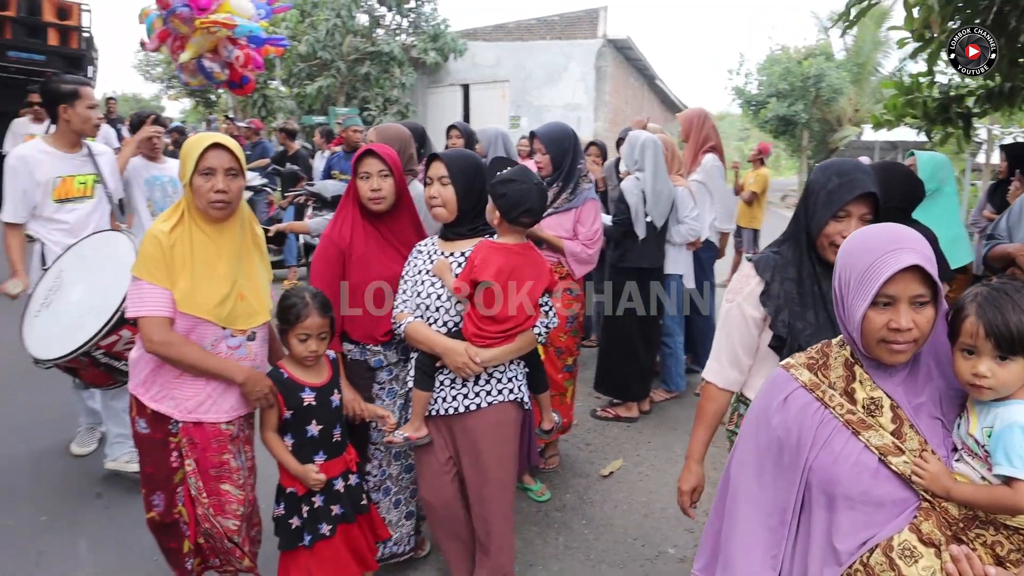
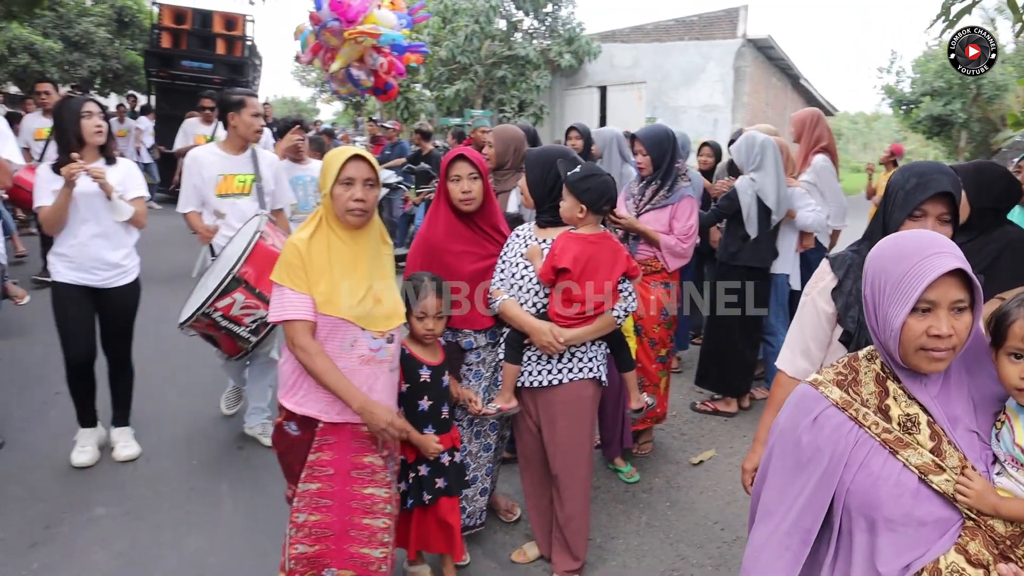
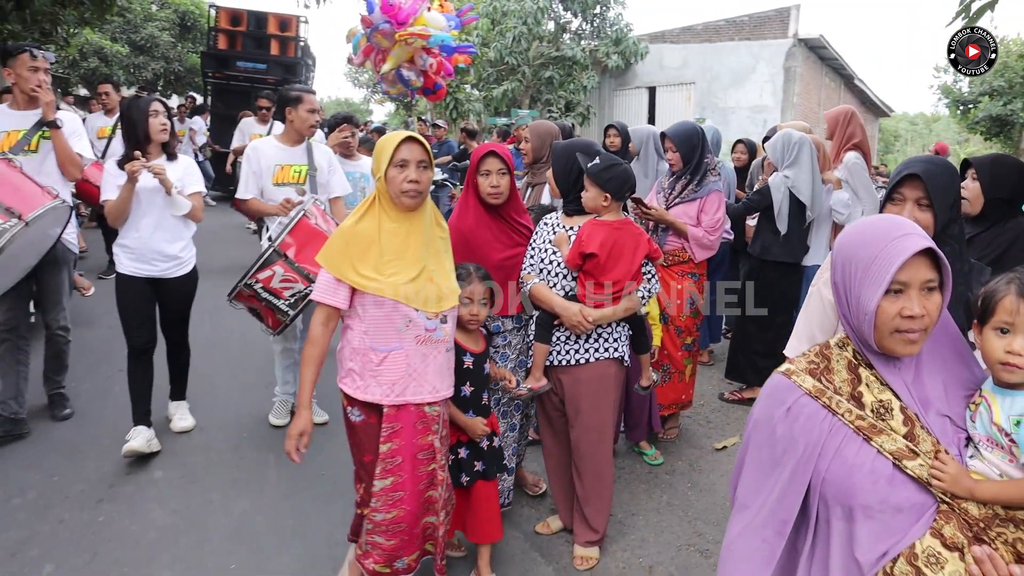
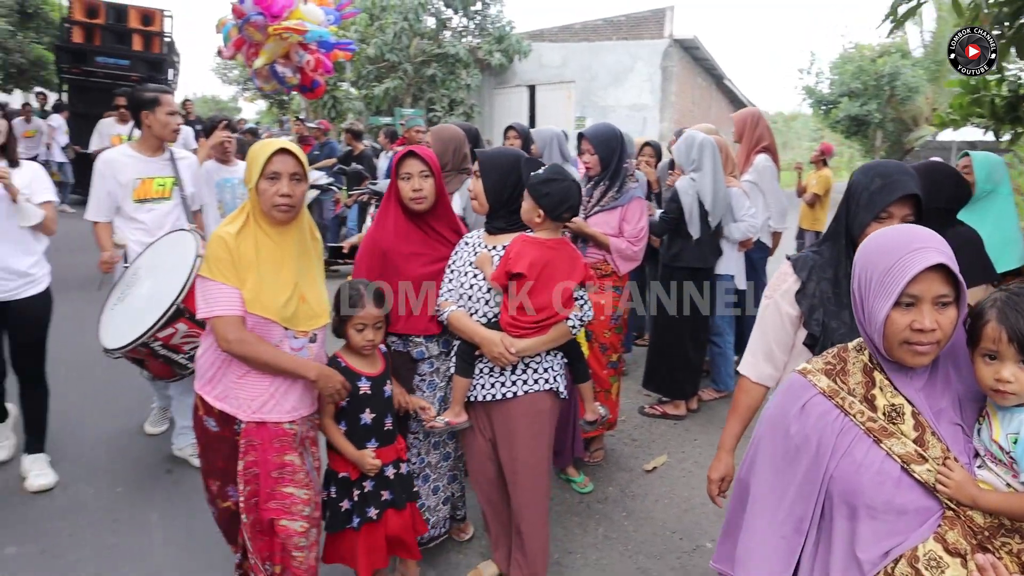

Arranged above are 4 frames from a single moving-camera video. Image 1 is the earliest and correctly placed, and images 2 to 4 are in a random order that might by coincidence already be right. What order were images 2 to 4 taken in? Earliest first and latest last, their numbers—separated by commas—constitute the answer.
4, 2, 3
